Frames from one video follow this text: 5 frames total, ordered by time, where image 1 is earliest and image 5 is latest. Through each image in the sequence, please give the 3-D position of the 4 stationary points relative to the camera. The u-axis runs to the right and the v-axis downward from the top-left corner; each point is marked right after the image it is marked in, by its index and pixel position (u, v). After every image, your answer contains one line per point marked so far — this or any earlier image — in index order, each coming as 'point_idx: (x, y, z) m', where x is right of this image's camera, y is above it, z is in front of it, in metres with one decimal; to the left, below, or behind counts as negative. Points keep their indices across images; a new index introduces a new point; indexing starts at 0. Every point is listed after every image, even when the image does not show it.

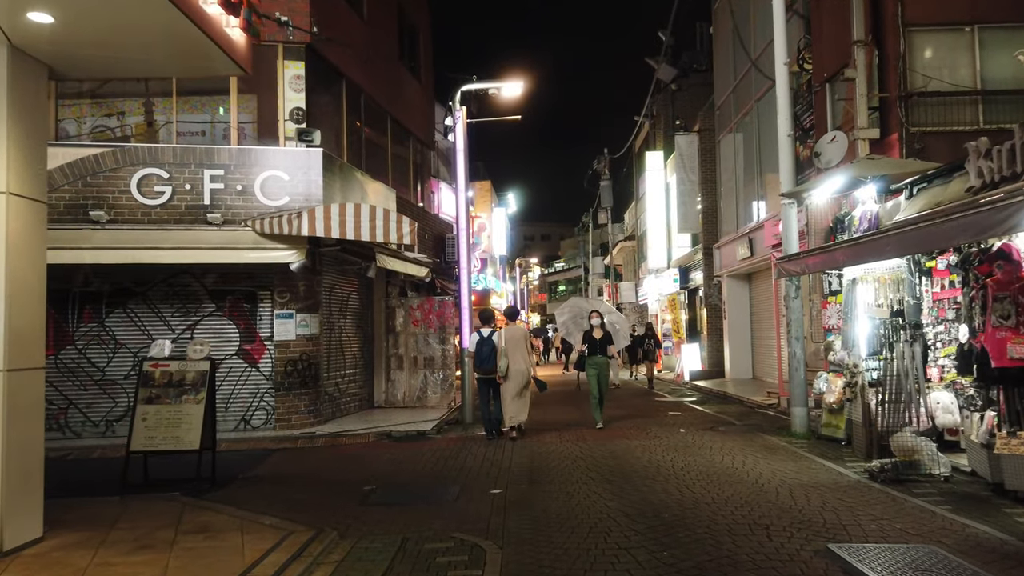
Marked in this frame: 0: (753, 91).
0: (+5.8, +4.7, +17.9) m
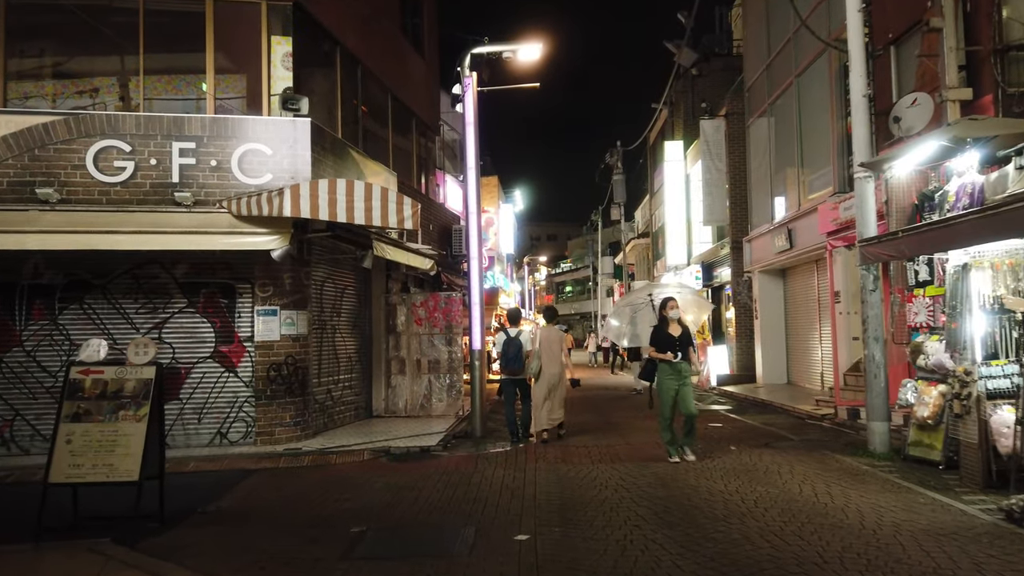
0: (+6.1, +4.8, +16.3) m
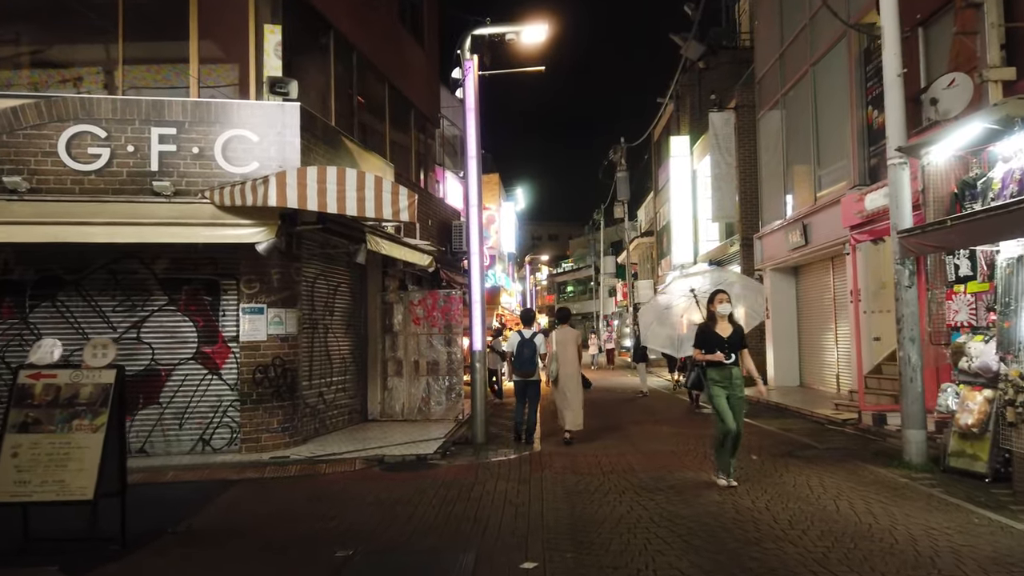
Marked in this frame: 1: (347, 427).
0: (+6.1, +4.9, +15.6) m
1: (-2.7, -2.2, +12.0) m
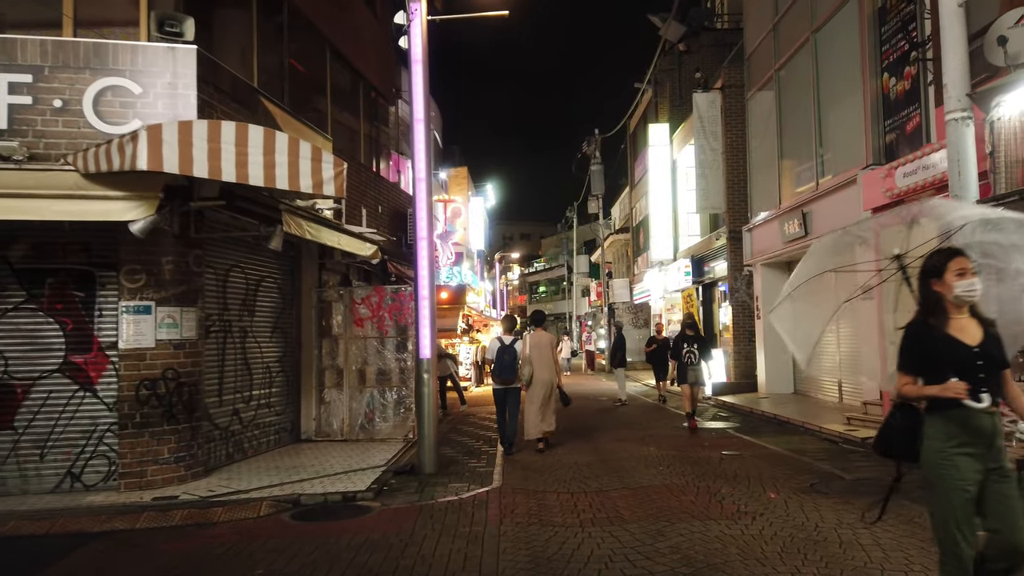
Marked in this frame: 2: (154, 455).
0: (+5.4, +4.9, +13.9) m
1: (-3.2, -2.2, +10.0) m
2: (-3.6, -1.7, +7.6) m
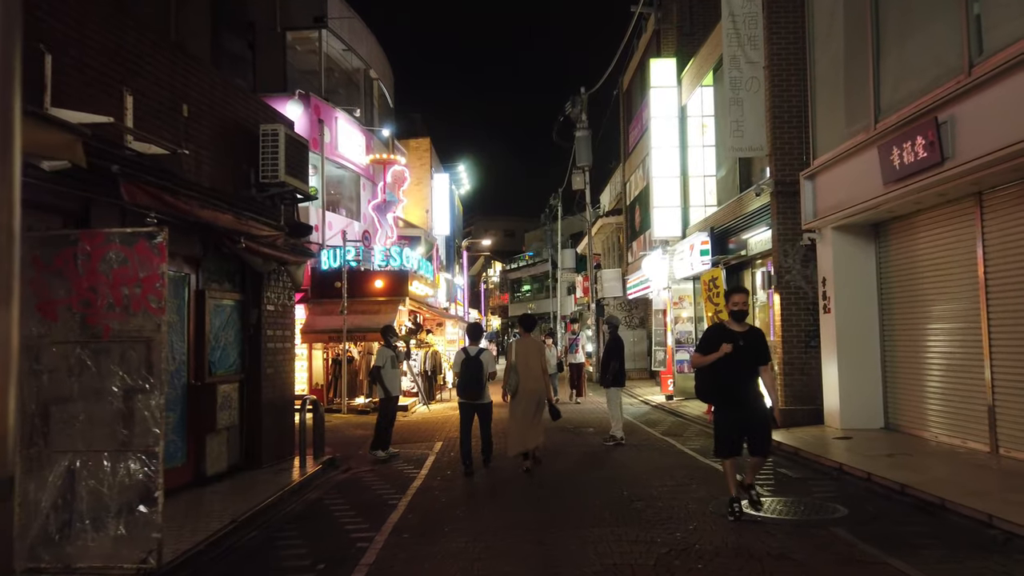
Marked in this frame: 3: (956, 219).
0: (+4.6, +5.3, +8.1) m
1: (-4.0, -1.8, +4.1) m
2: (-4.4, -1.3, +1.7) m
3: (+5.1, +0.8, +8.7) m
